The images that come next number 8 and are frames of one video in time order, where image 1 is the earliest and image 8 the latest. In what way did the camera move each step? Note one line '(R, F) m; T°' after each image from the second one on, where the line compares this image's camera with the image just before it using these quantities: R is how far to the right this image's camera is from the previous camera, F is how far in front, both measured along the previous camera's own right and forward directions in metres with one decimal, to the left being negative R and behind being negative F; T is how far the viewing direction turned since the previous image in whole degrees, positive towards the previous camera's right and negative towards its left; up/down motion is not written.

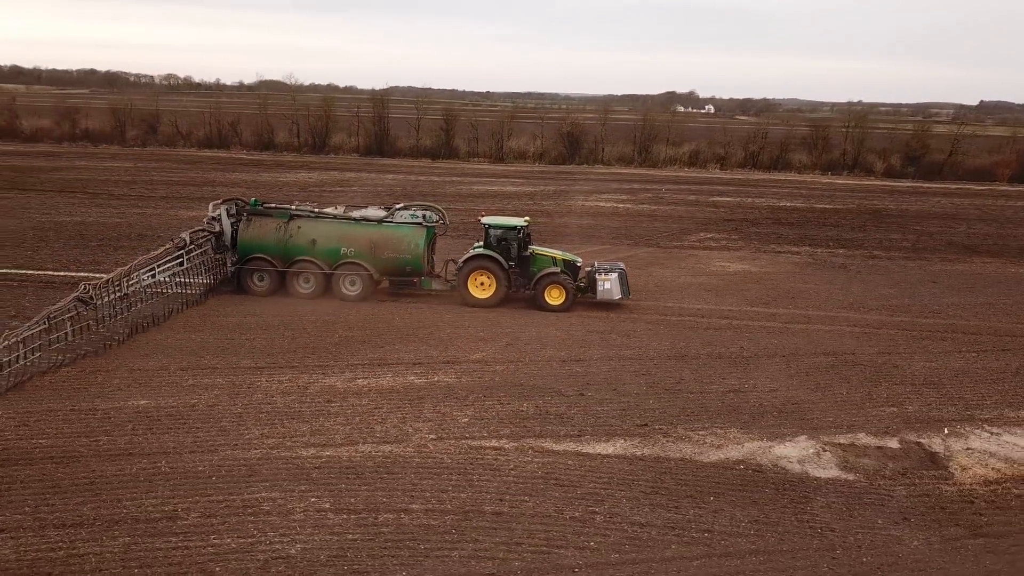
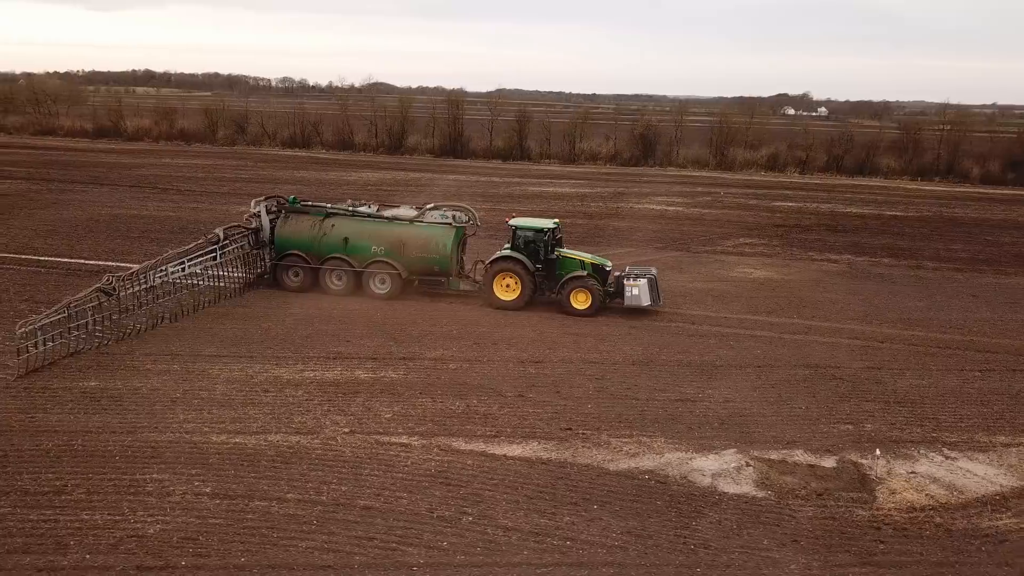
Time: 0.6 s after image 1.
(+2.1, +0.2) m; -7°
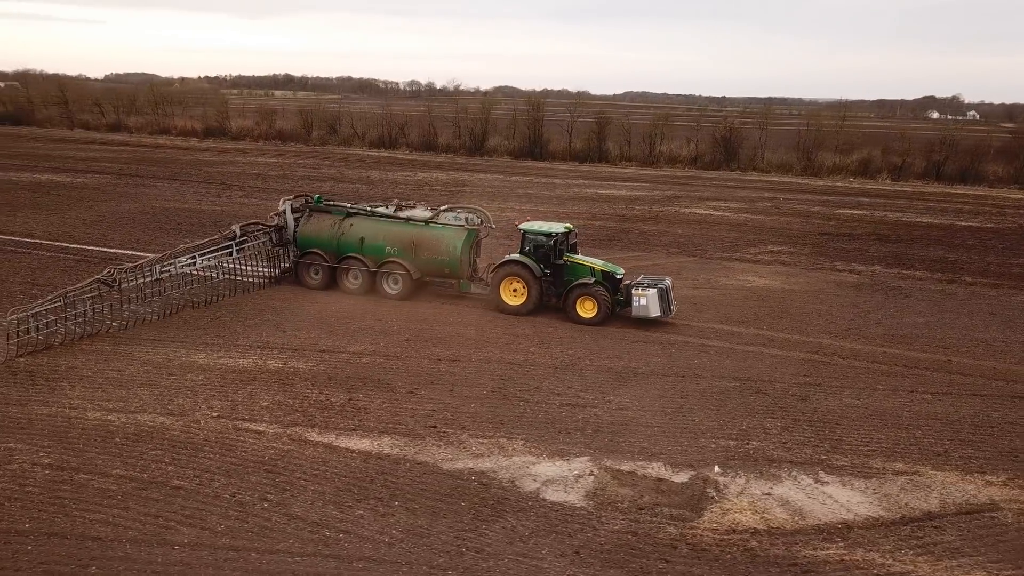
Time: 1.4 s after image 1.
(+3.0, +0.2) m; -8°
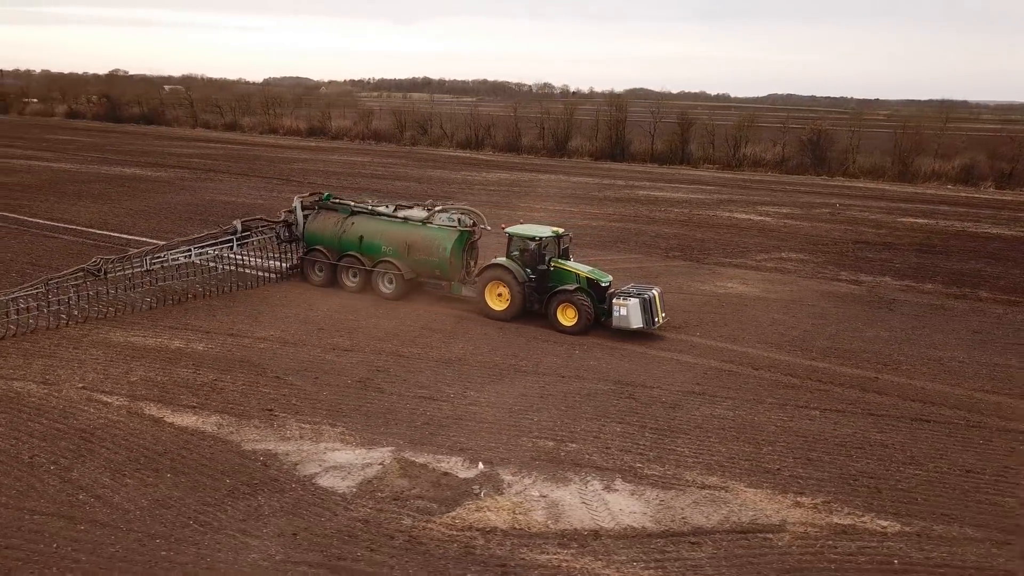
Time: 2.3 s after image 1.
(+3.6, +0.2) m; -9°
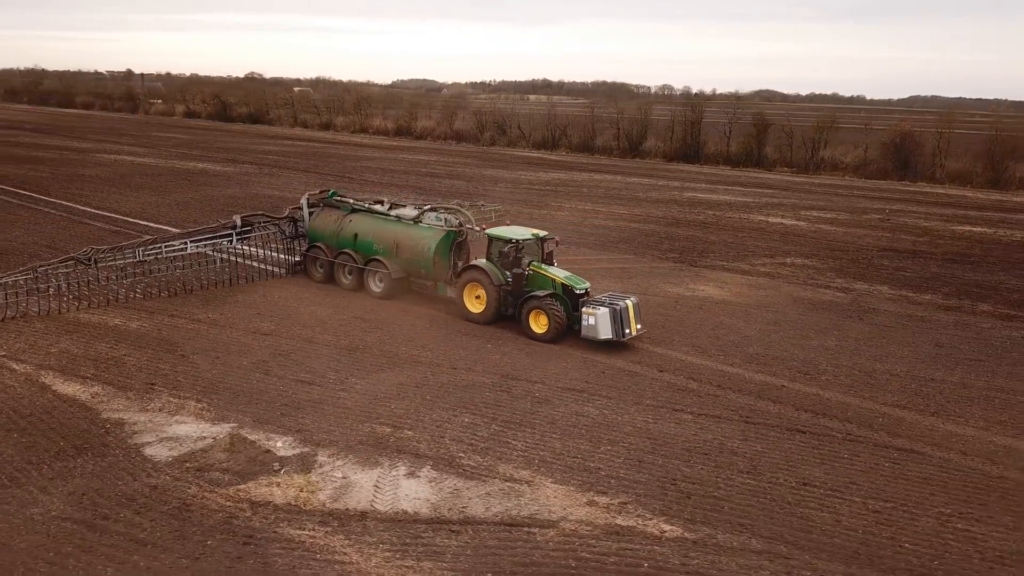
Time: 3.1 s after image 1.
(+3.2, +0.1) m; -8°
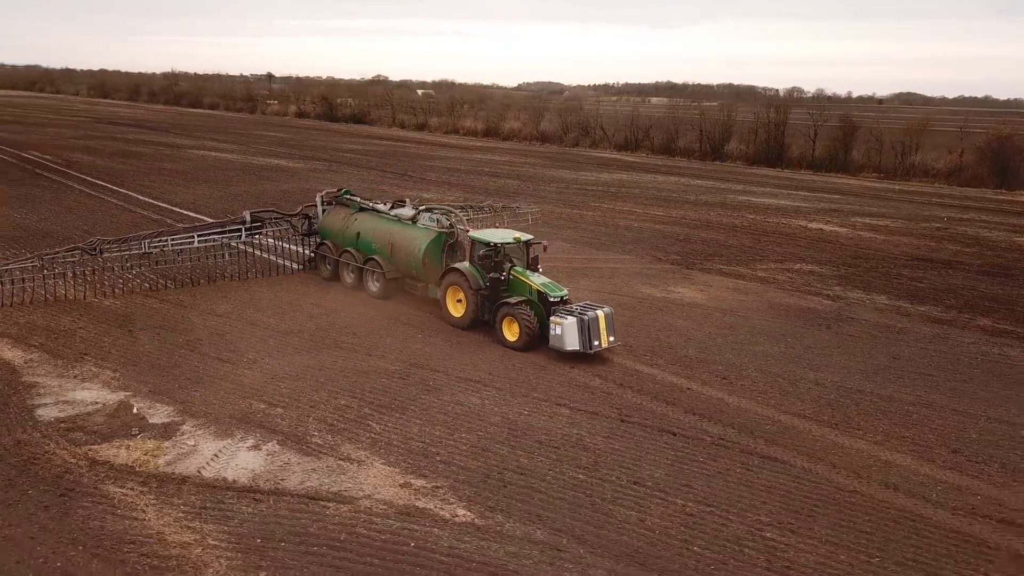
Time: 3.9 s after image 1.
(+3.0, 0.0) m; -8°
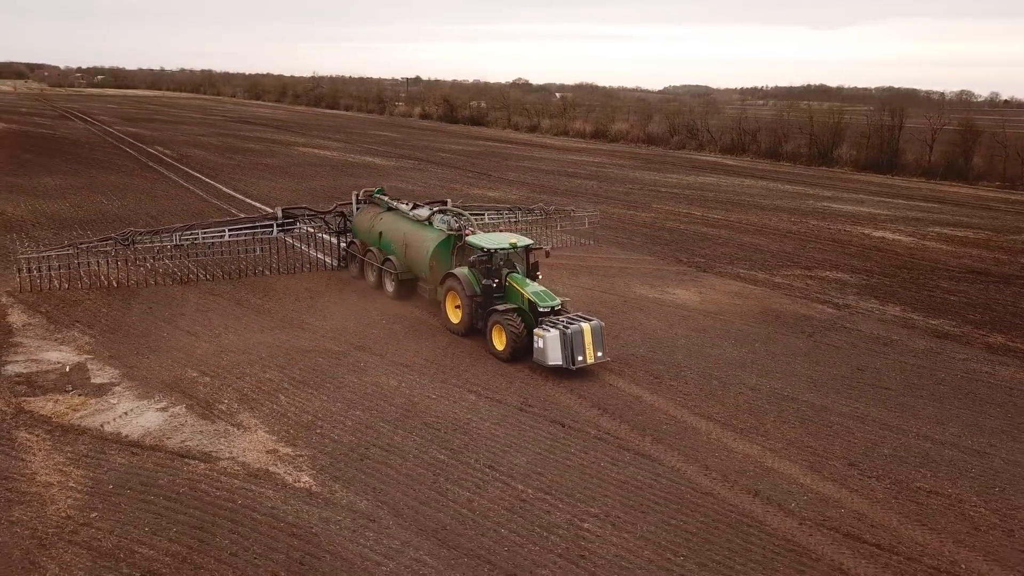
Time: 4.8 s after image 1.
(+2.9, -0.1) m; -10°
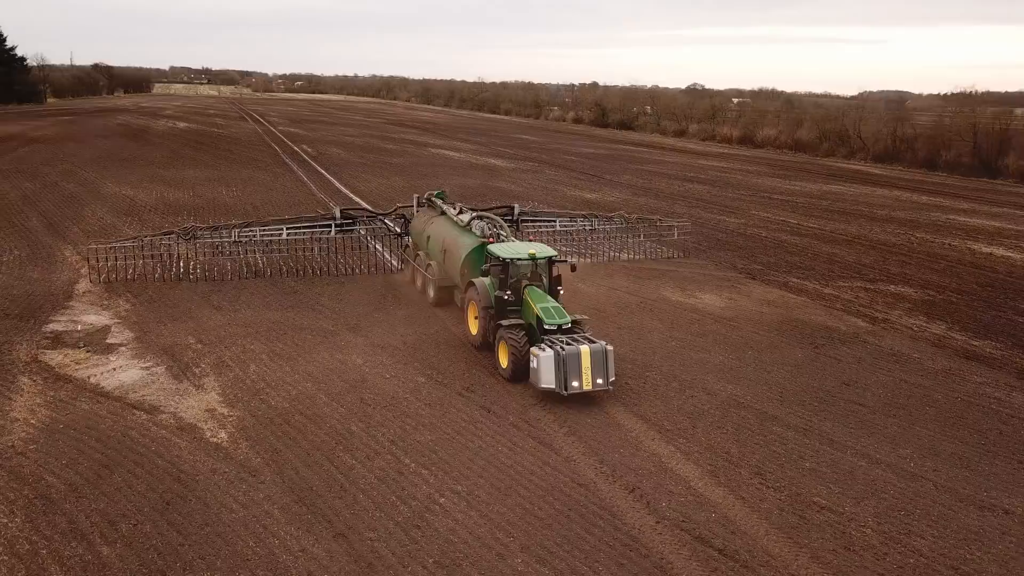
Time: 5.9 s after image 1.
(+2.9, 0.0) m; -12°
